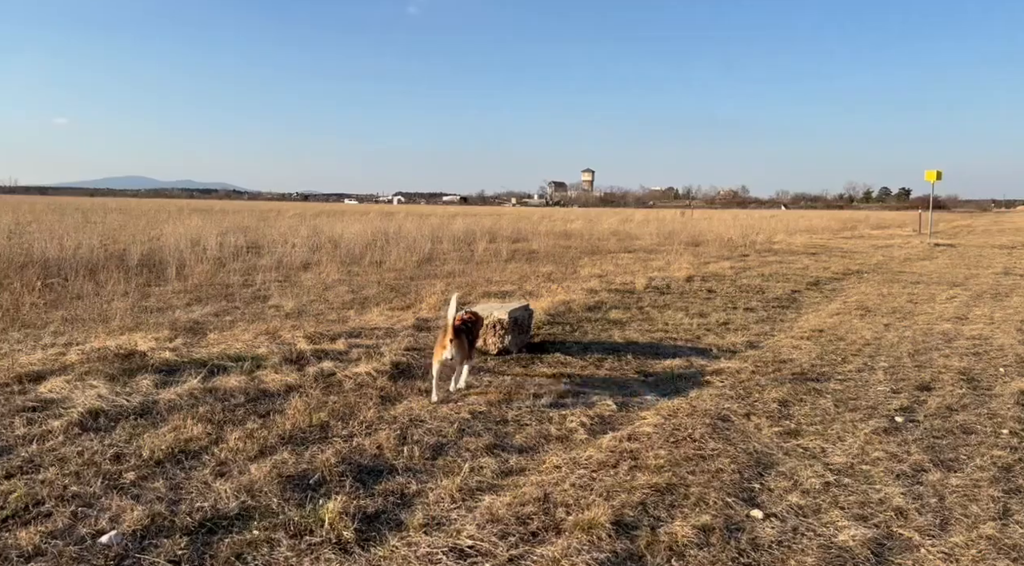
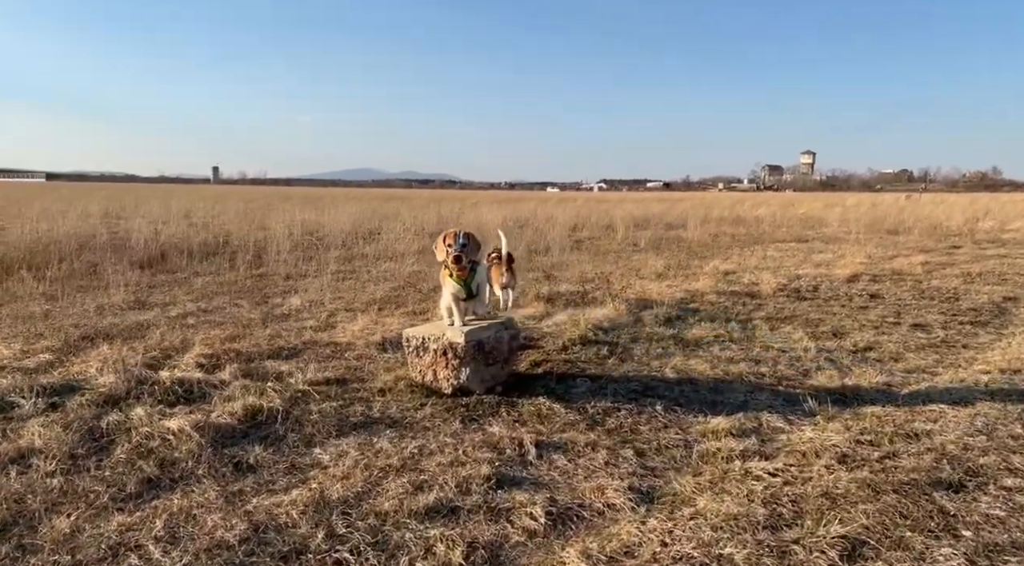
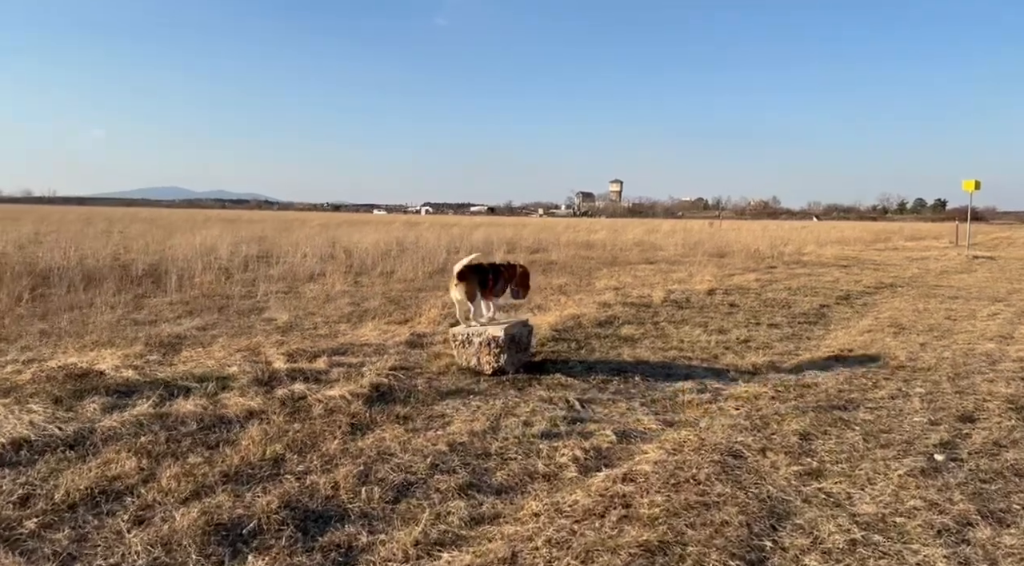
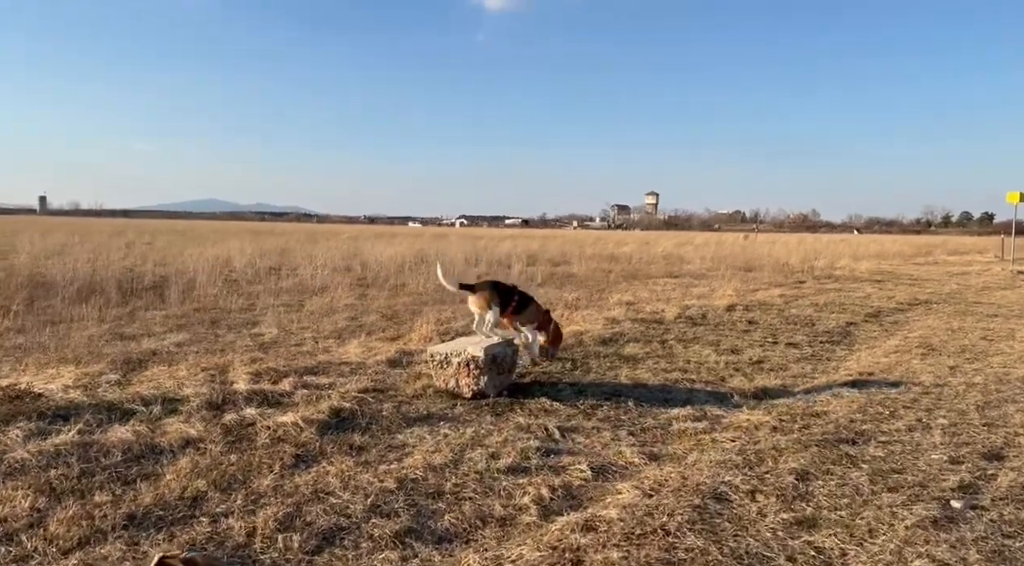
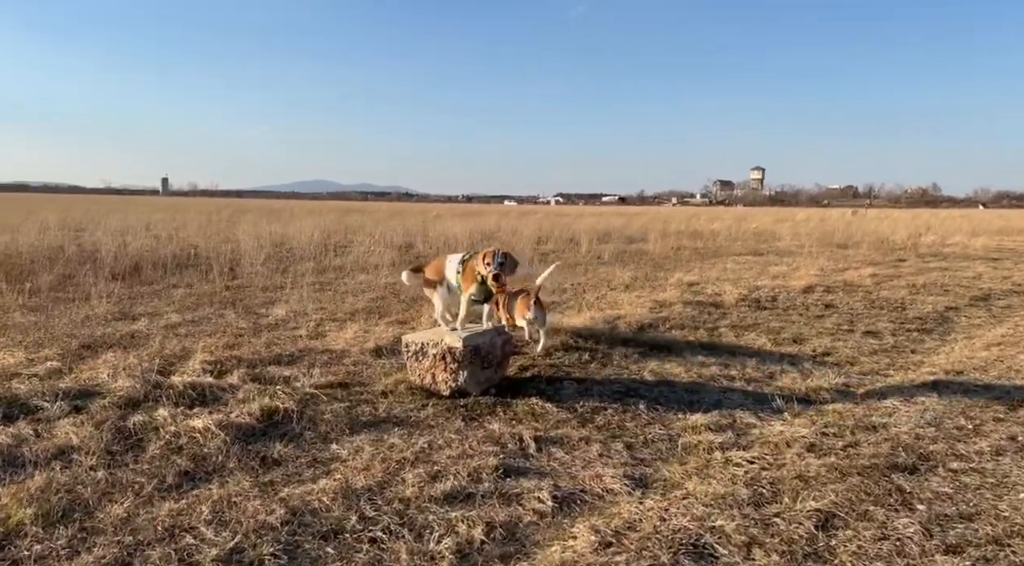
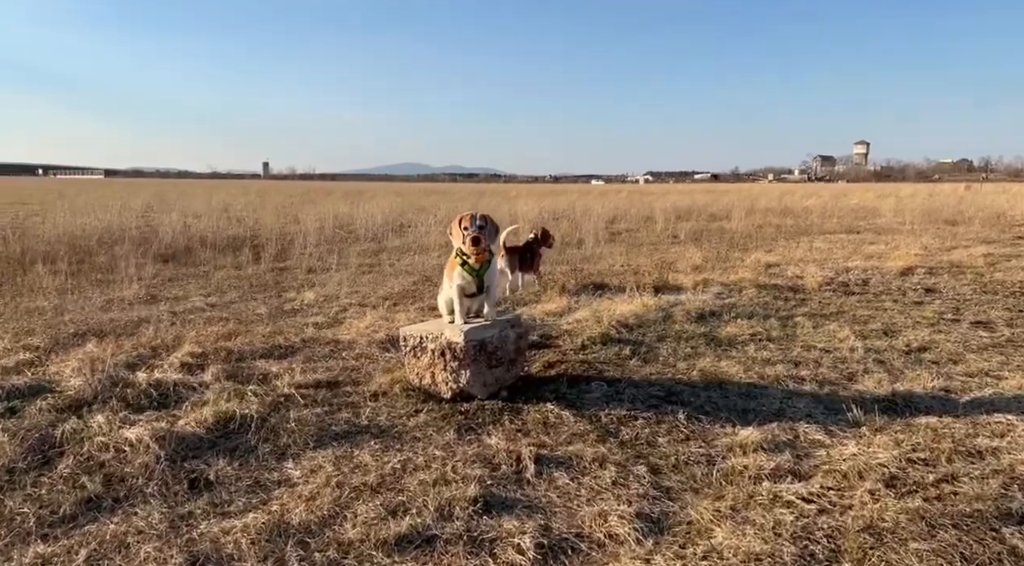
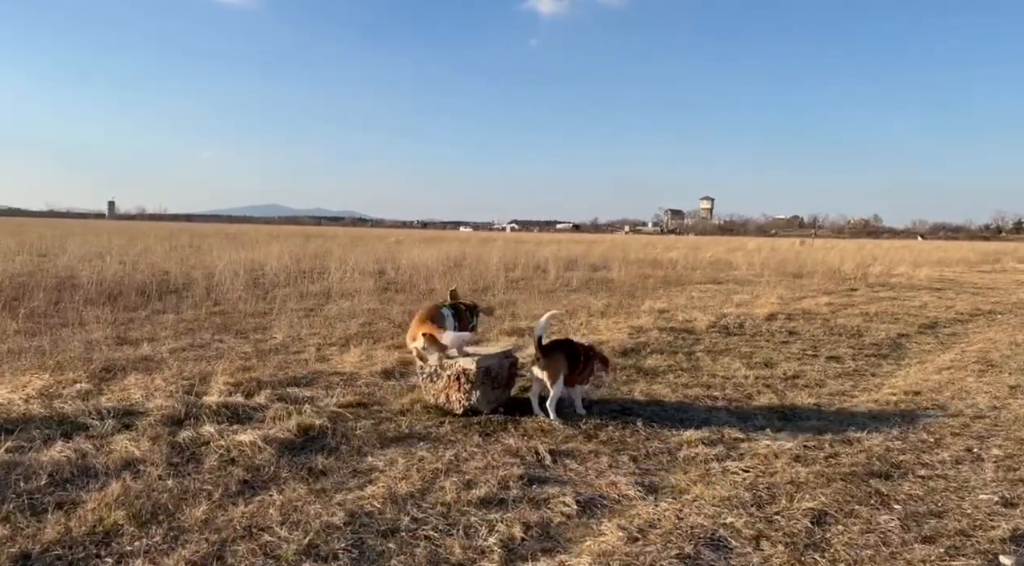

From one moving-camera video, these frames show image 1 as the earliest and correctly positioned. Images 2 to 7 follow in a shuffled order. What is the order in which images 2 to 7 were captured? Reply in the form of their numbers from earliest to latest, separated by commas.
3, 4, 7, 5, 2, 6
